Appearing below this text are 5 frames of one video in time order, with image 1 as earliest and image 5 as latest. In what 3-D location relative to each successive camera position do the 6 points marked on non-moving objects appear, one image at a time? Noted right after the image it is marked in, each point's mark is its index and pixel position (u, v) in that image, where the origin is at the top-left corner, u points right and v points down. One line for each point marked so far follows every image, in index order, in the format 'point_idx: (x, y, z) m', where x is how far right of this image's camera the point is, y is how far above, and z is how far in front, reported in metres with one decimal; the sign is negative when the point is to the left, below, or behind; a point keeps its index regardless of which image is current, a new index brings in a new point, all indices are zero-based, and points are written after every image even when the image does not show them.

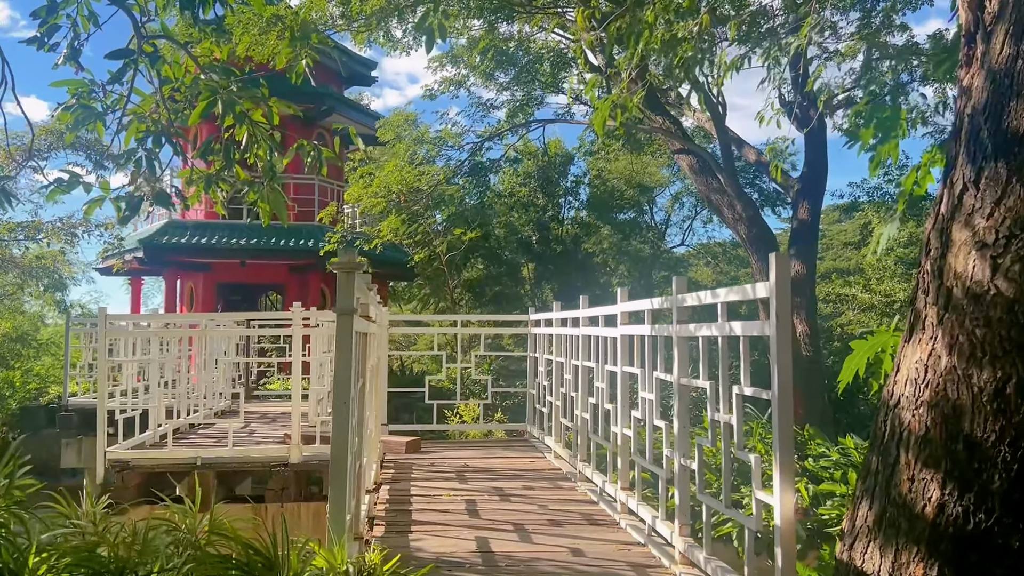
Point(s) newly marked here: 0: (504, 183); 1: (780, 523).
0: (-0.1, +2.2, +17.9) m
1: (+1.0, -0.9, +3.2) m
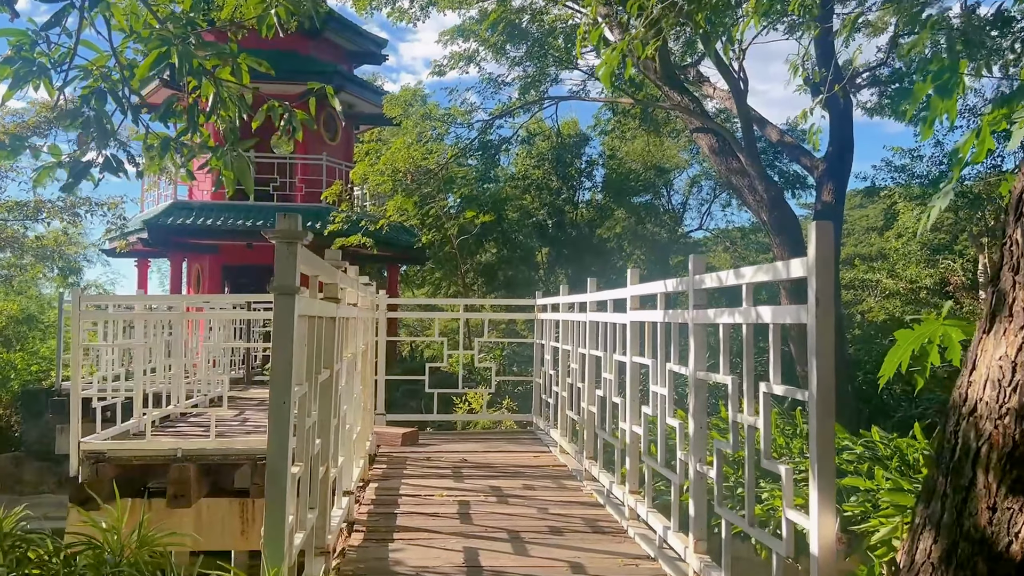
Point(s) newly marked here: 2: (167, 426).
0: (+0.1, +2.5, +17.2) m
1: (+0.9, -0.8, +2.6) m
2: (-3.5, -1.4, +8.8) m
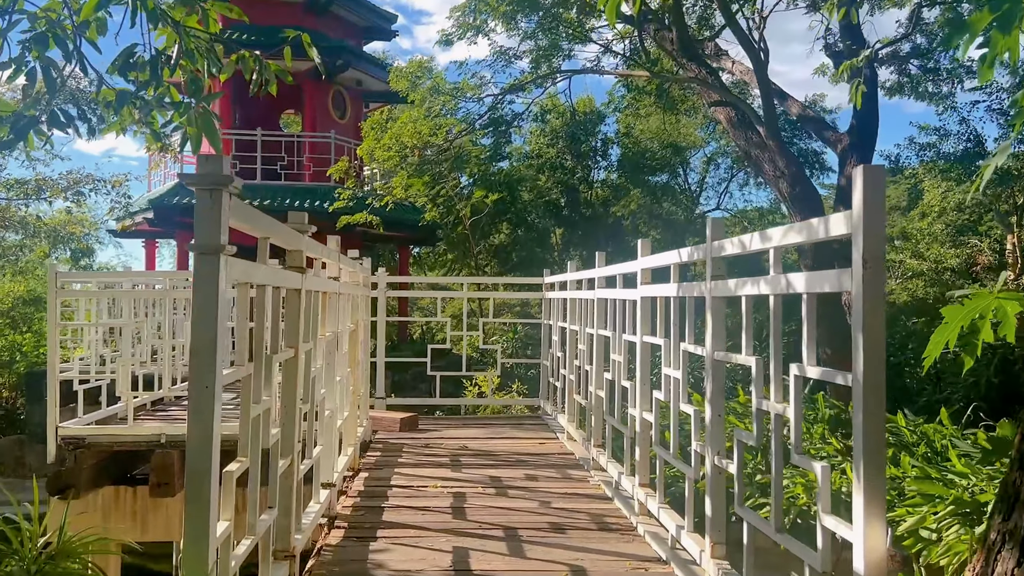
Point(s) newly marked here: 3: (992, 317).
0: (+0.4, +2.9, +16.7) m
1: (+0.9, -0.7, +2.1) m
2: (-3.5, -1.2, +8.4) m
3: (+2.0, -0.1, +3.5) m
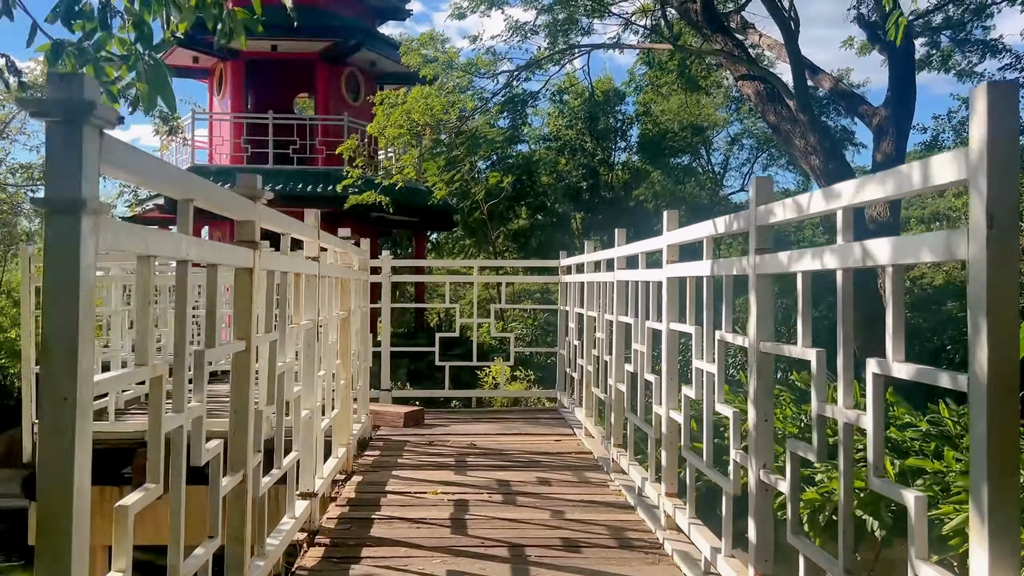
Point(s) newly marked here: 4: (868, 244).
0: (+0.7, +3.2, +16.0) m
1: (+0.8, -0.6, +1.5) m
2: (-3.4, -1.1, +7.9) m
3: (+2.0, 0.0, +2.9) m
4: (+0.8, +0.1, +2.0) m
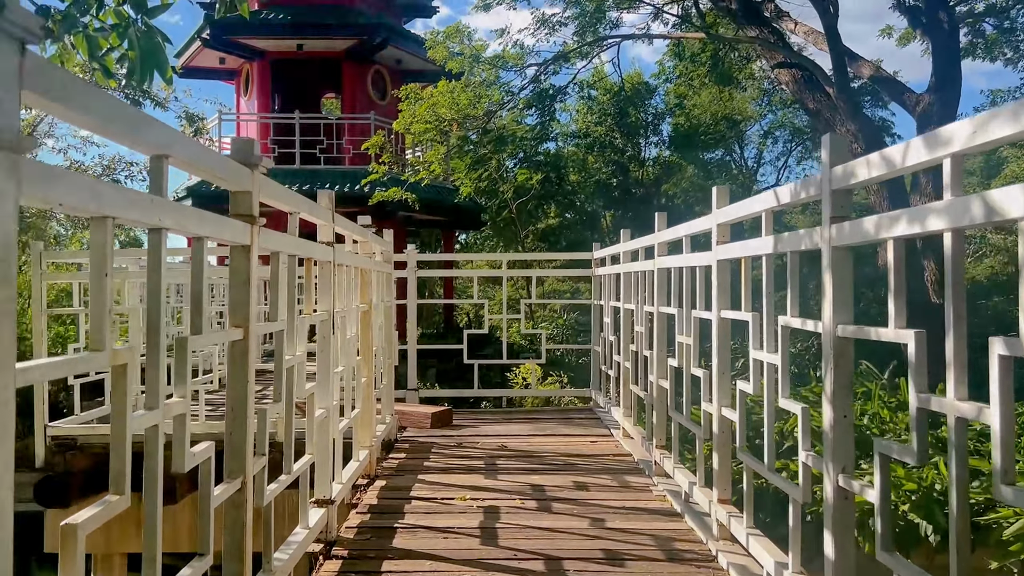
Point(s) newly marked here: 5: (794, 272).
0: (+1.2, +3.2, +15.7) m
1: (+0.9, -0.6, +1.1) m
2: (-3.1, -1.0, +7.7) m
3: (+2.1, +0.1, +2.4) m
4: (+0.9, +0.2, +1.6) m
5: (+0.9, +0.1, +2.8) m
